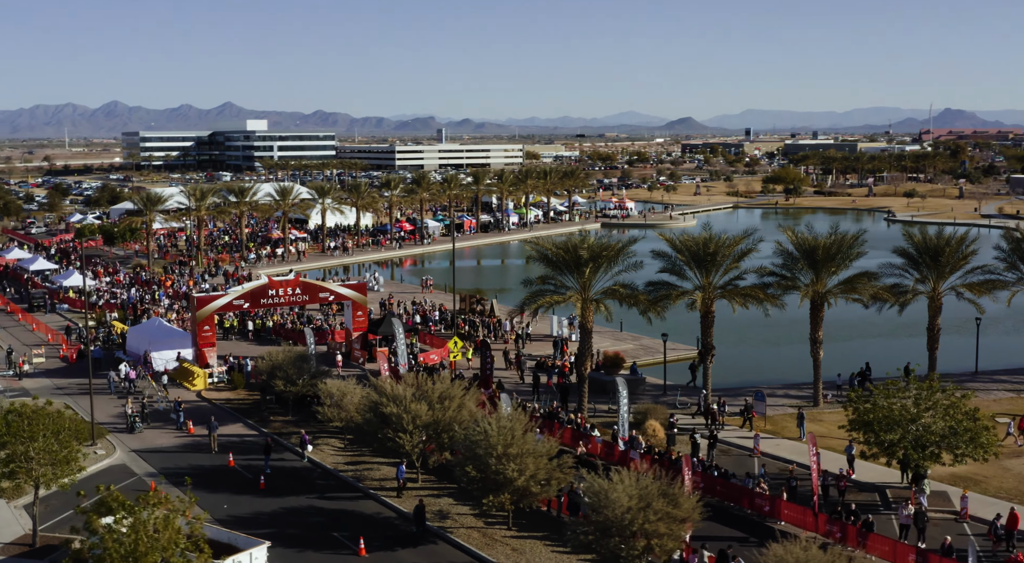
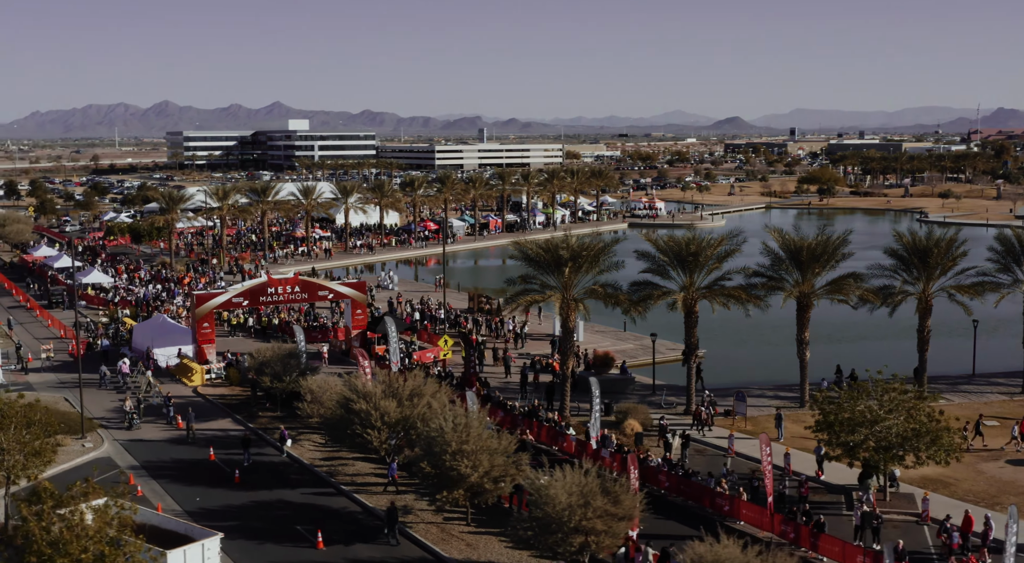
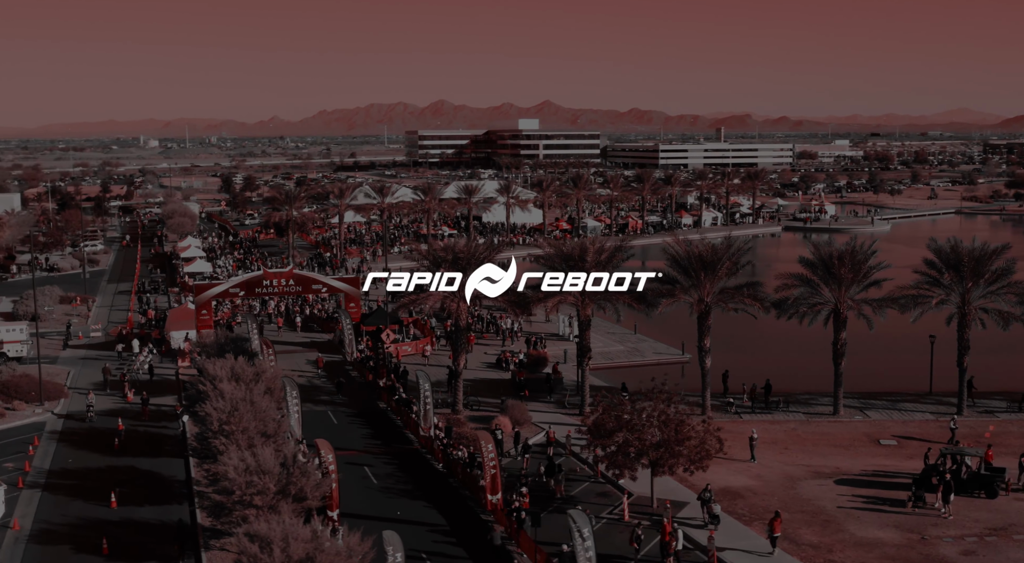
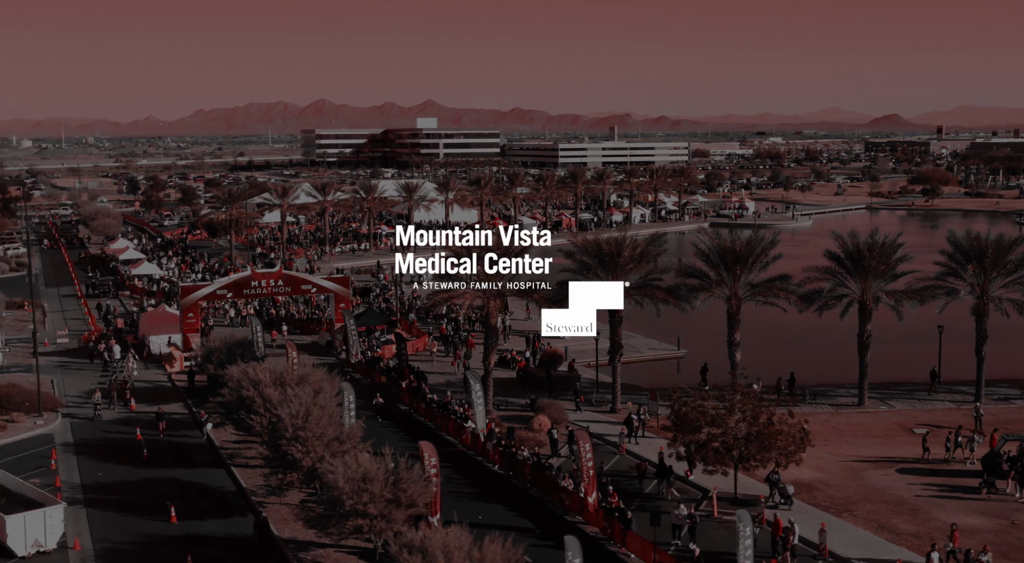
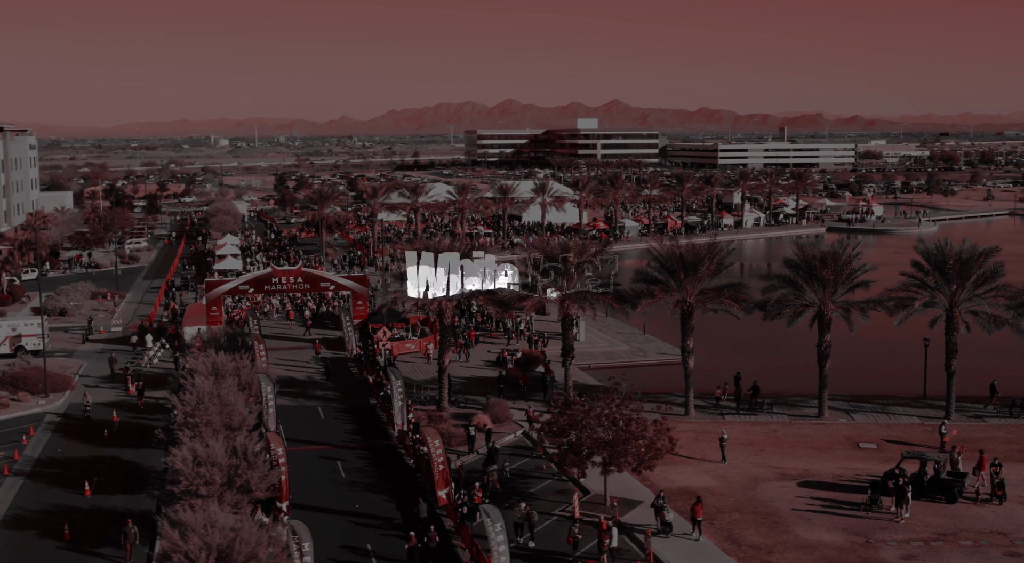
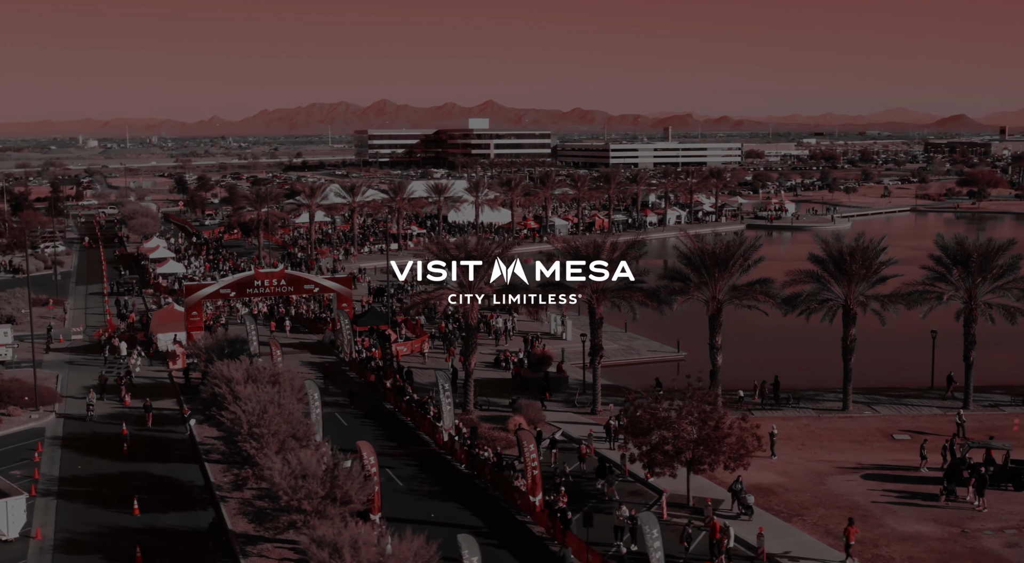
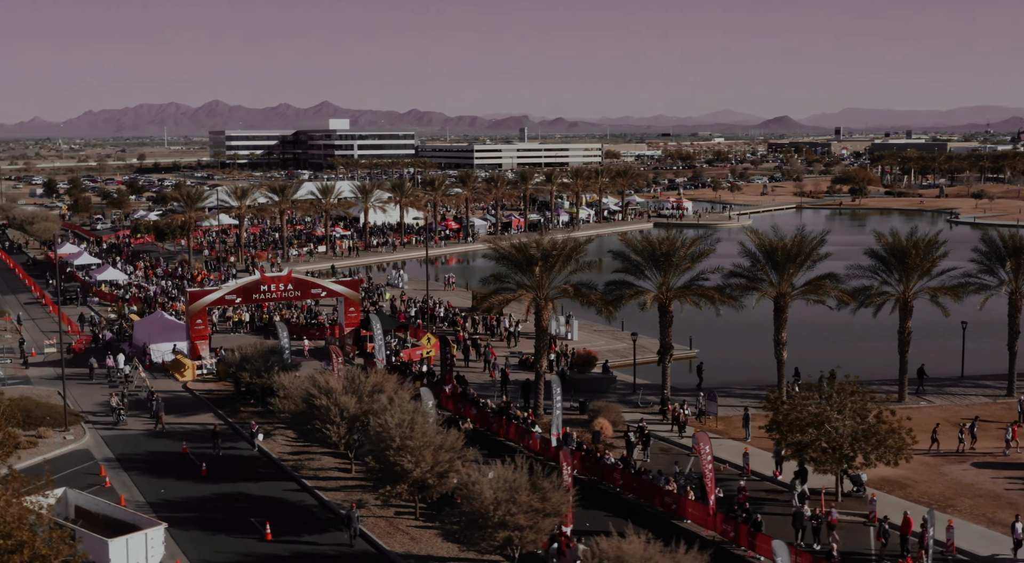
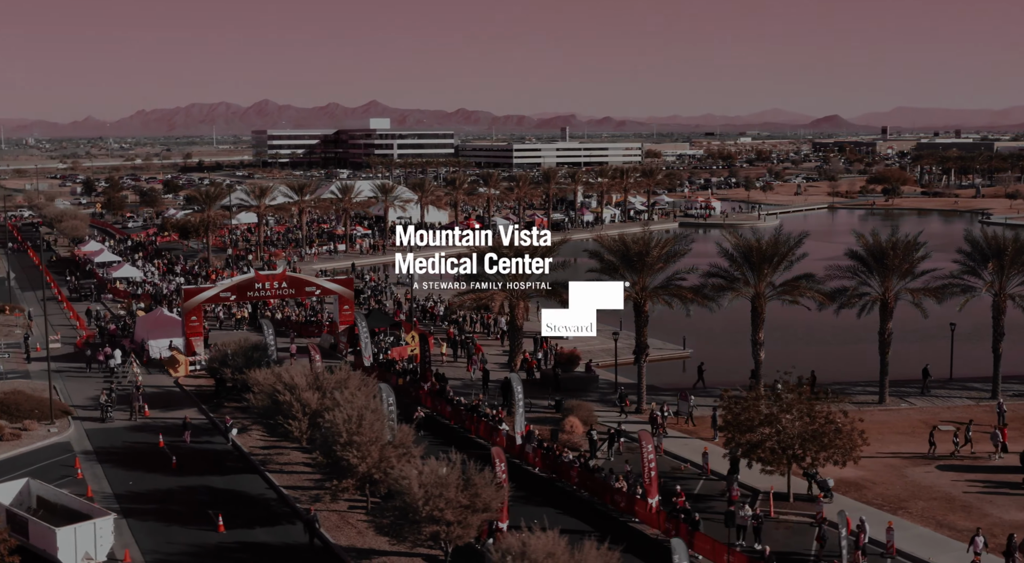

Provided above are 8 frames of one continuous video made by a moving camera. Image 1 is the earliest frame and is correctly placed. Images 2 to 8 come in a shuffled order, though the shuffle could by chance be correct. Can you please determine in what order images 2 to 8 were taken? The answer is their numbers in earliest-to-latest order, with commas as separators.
2, 7, 8, 4, 6, 3, 5
